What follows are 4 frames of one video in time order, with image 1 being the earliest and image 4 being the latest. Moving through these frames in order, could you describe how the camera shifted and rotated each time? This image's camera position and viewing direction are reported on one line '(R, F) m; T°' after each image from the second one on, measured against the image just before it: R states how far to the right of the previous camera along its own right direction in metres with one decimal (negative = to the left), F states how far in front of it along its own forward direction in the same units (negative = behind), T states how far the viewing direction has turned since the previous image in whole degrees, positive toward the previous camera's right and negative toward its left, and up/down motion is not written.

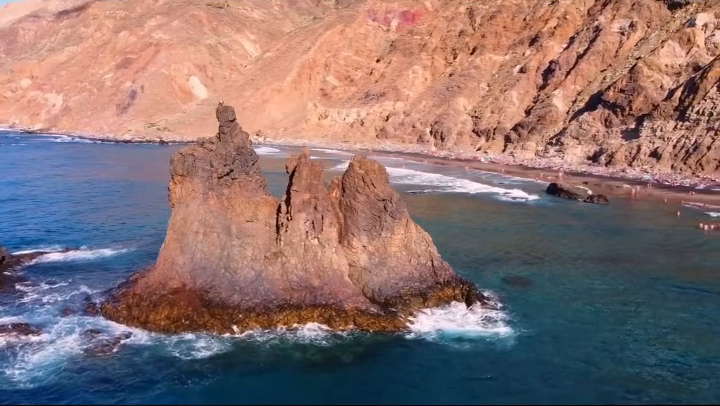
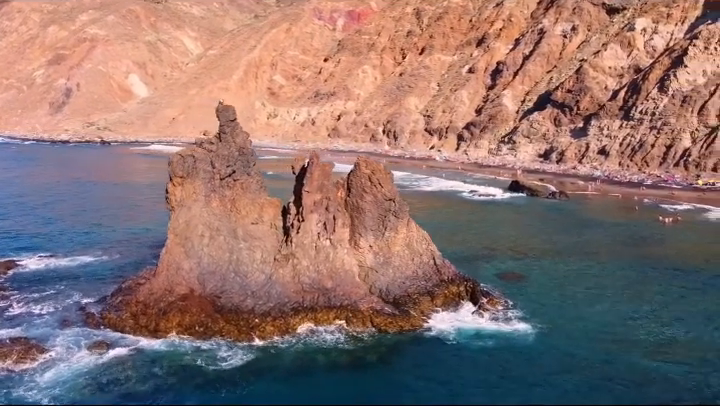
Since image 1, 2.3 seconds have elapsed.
(-3.0, +0.1) m; +7°
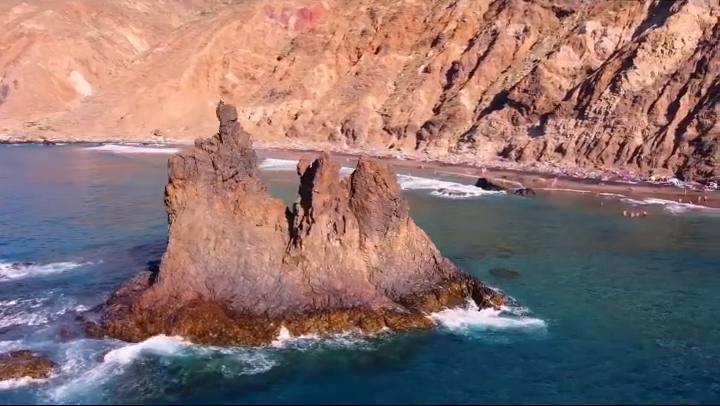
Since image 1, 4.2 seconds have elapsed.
(-2.6, +0.2) m; +6°
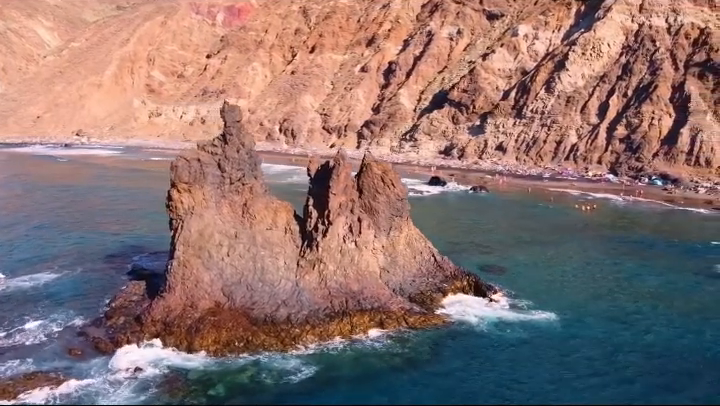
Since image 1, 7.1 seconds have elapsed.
(-3.8, +0.5) m; +9°
